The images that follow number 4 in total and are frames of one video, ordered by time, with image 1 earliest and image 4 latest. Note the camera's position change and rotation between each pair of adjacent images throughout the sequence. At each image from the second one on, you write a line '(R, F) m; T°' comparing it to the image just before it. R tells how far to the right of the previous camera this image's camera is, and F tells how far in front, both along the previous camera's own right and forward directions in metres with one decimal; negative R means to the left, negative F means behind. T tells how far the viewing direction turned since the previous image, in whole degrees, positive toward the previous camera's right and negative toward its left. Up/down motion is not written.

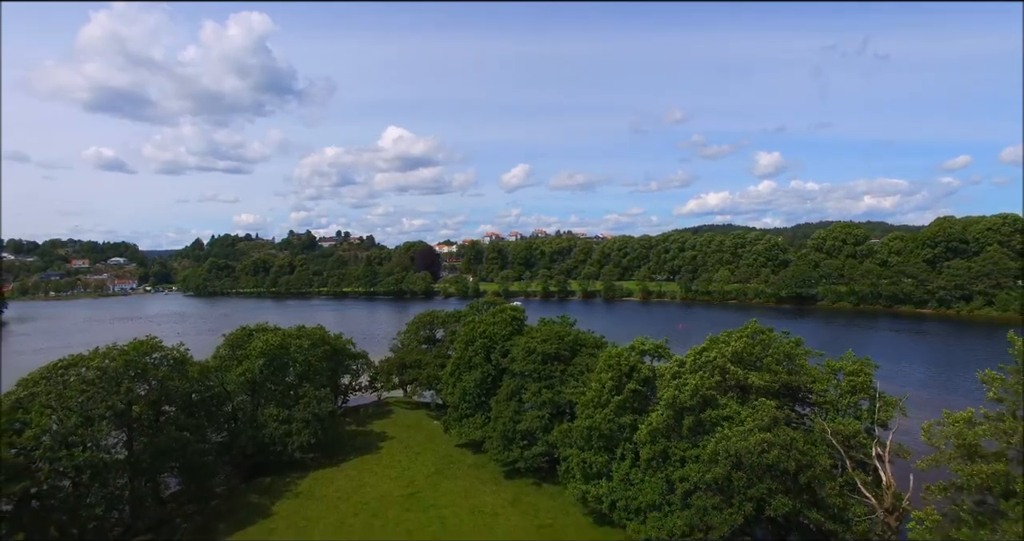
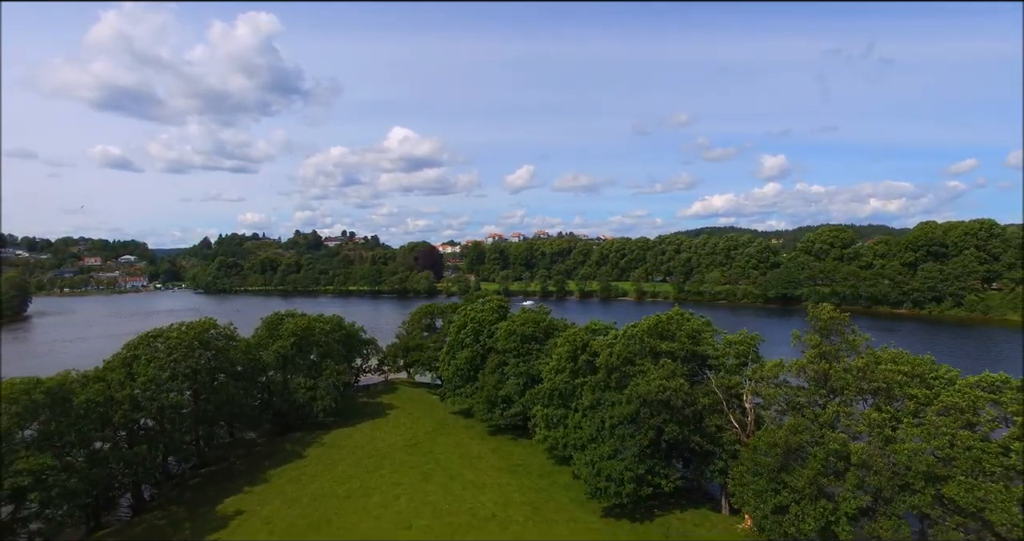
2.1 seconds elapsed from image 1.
(+1.3, -7.1) m; 0°
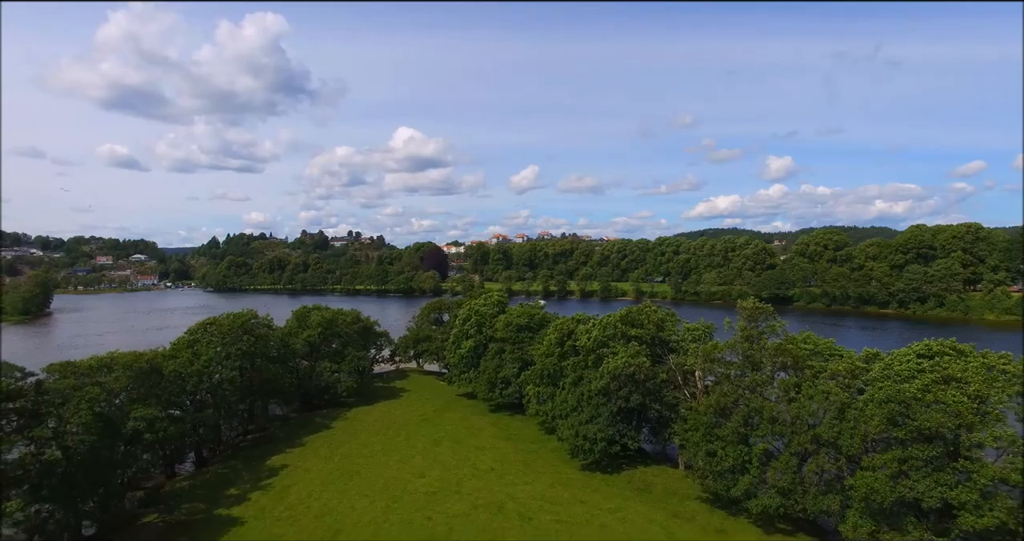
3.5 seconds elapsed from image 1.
(+0.5, -5.7) m; 0°
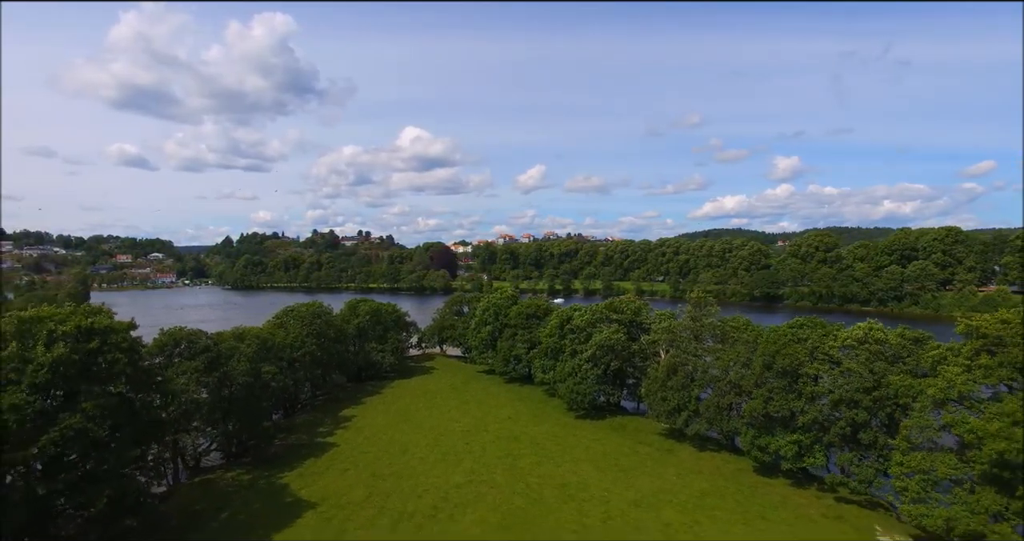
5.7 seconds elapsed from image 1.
(-0.4, -10.6) m; -1°
